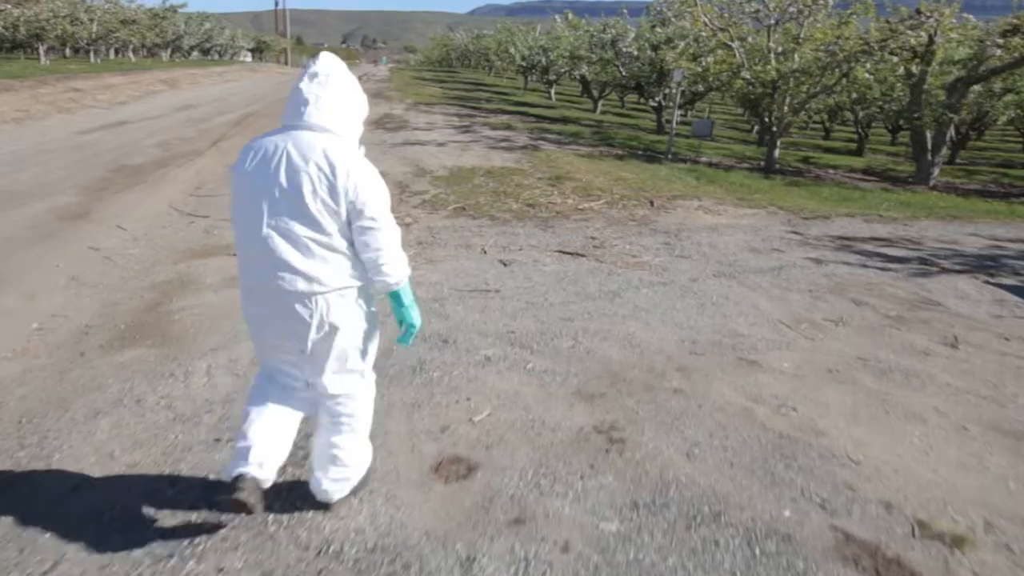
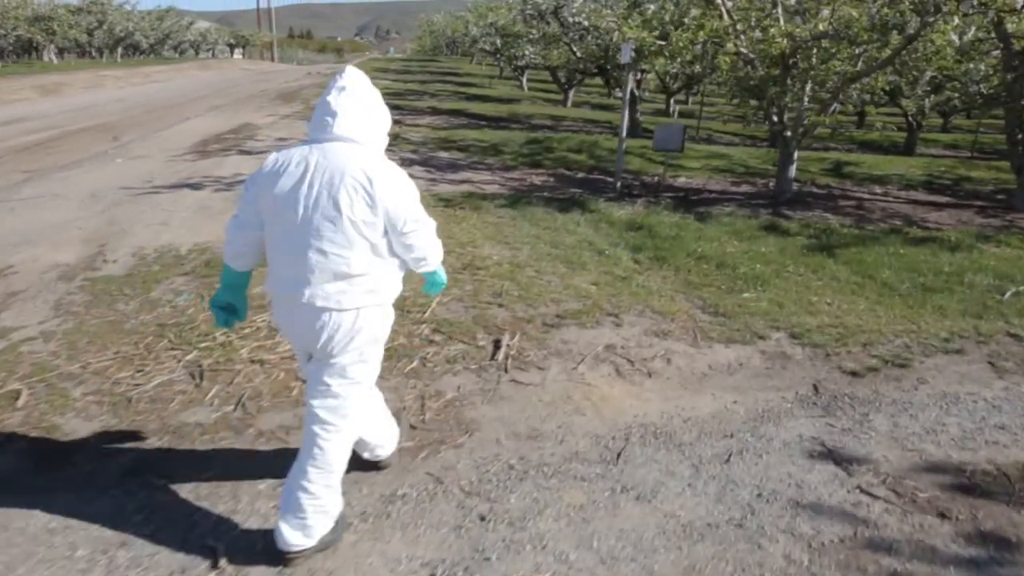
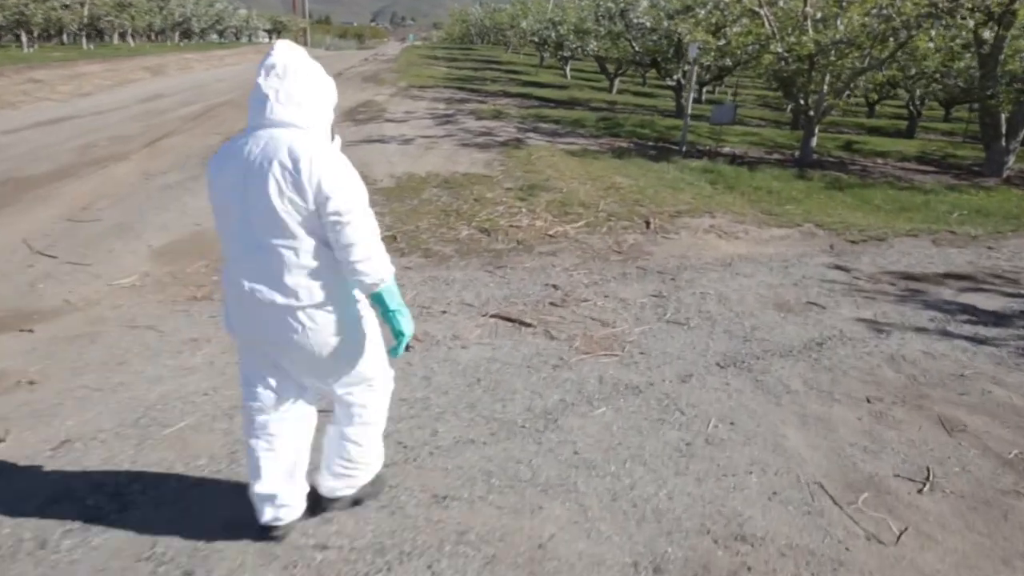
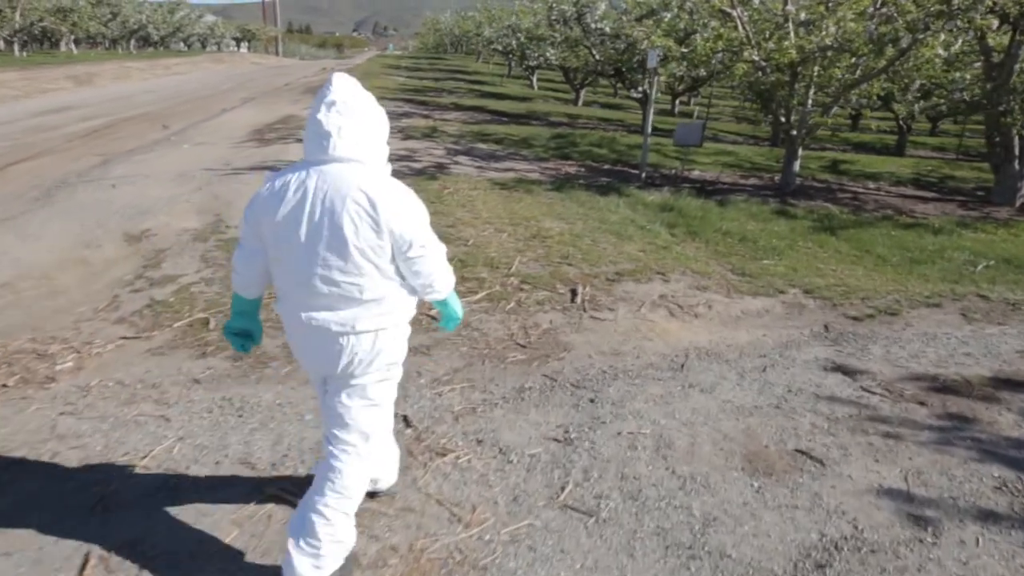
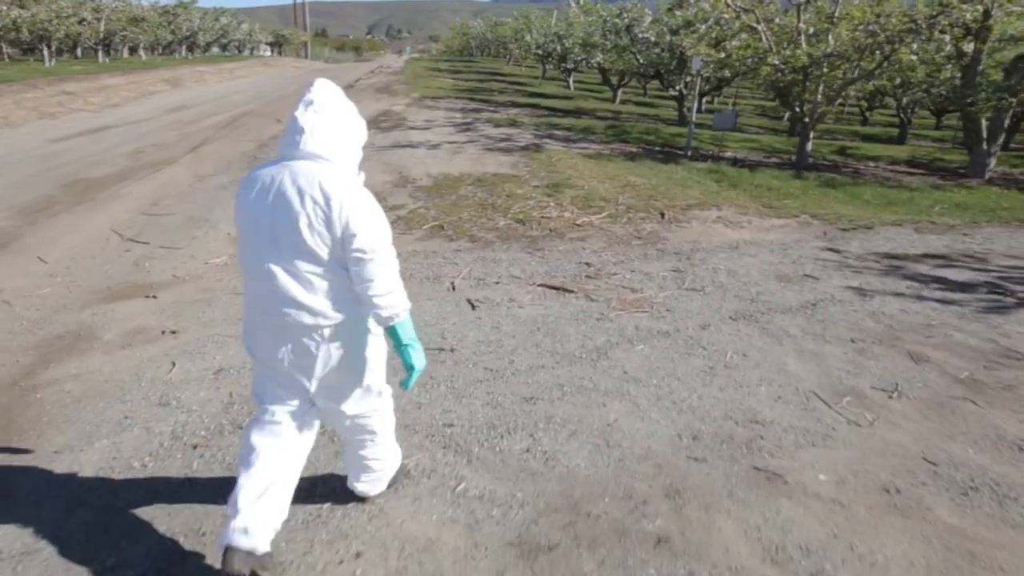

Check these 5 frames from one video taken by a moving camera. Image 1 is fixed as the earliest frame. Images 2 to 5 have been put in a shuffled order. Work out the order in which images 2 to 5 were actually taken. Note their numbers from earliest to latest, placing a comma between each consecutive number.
5, 3, 4, 2
